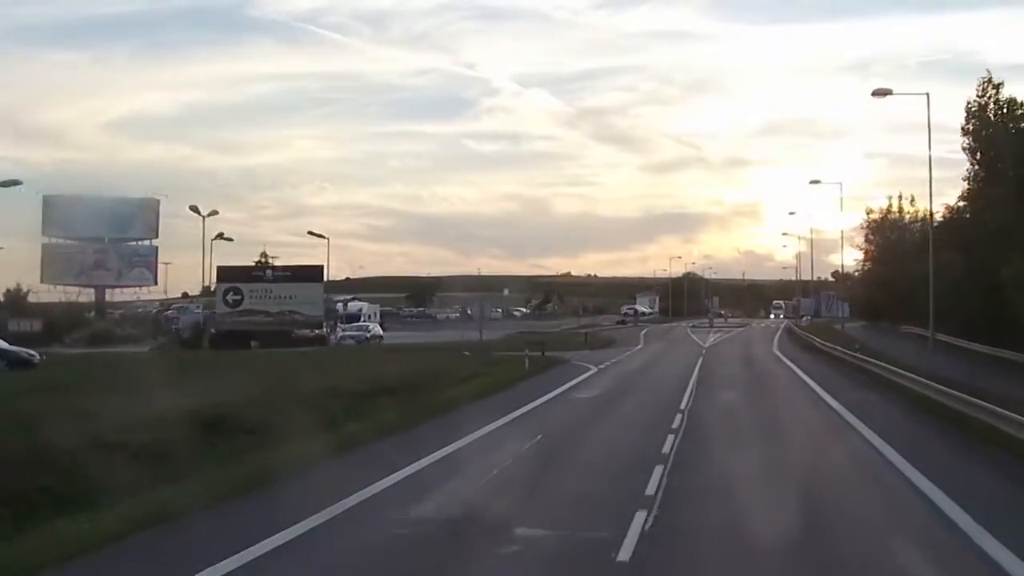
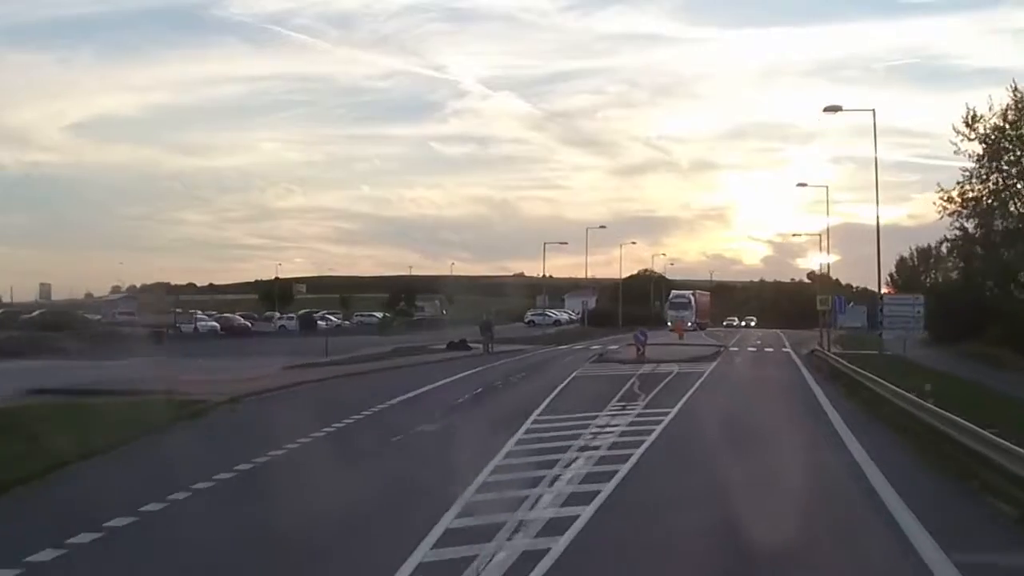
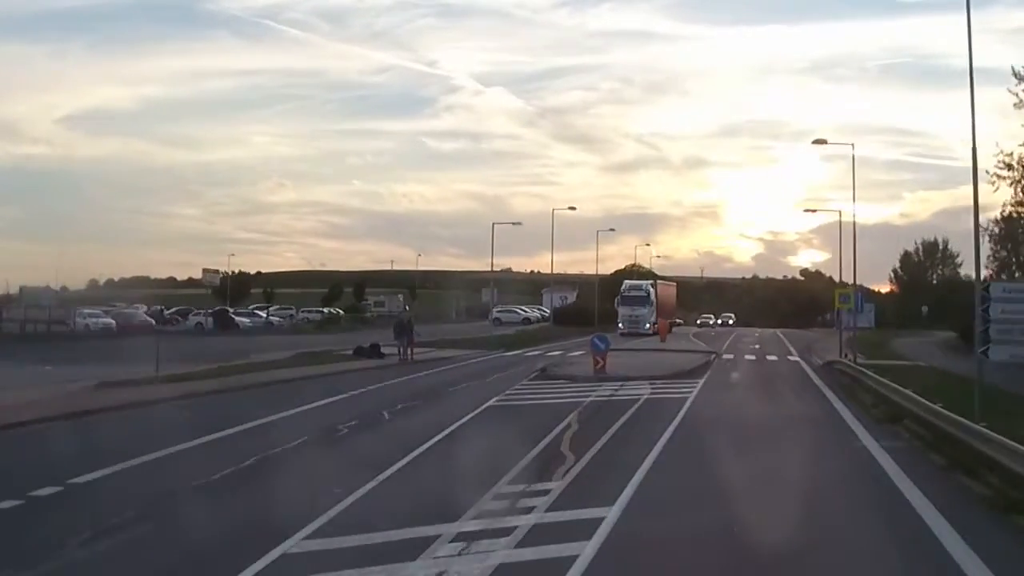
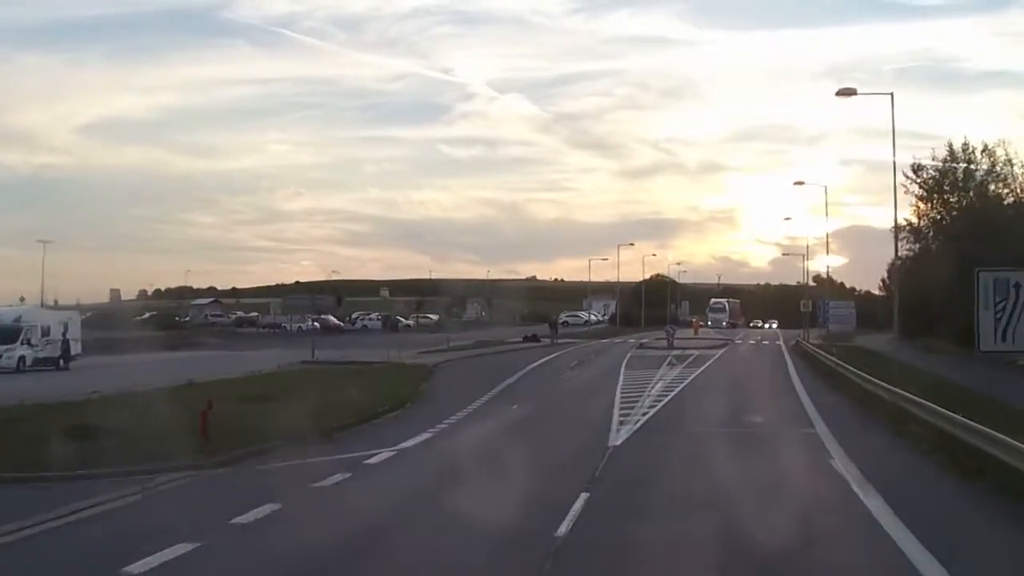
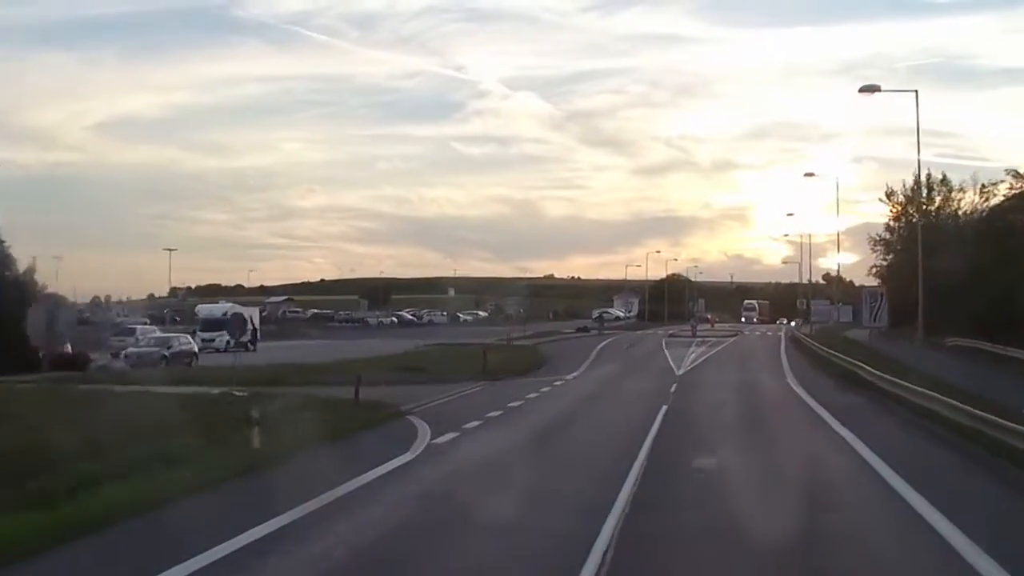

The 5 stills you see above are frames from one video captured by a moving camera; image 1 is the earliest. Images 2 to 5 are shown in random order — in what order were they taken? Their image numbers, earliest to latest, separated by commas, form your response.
5, 4, 2, 3
